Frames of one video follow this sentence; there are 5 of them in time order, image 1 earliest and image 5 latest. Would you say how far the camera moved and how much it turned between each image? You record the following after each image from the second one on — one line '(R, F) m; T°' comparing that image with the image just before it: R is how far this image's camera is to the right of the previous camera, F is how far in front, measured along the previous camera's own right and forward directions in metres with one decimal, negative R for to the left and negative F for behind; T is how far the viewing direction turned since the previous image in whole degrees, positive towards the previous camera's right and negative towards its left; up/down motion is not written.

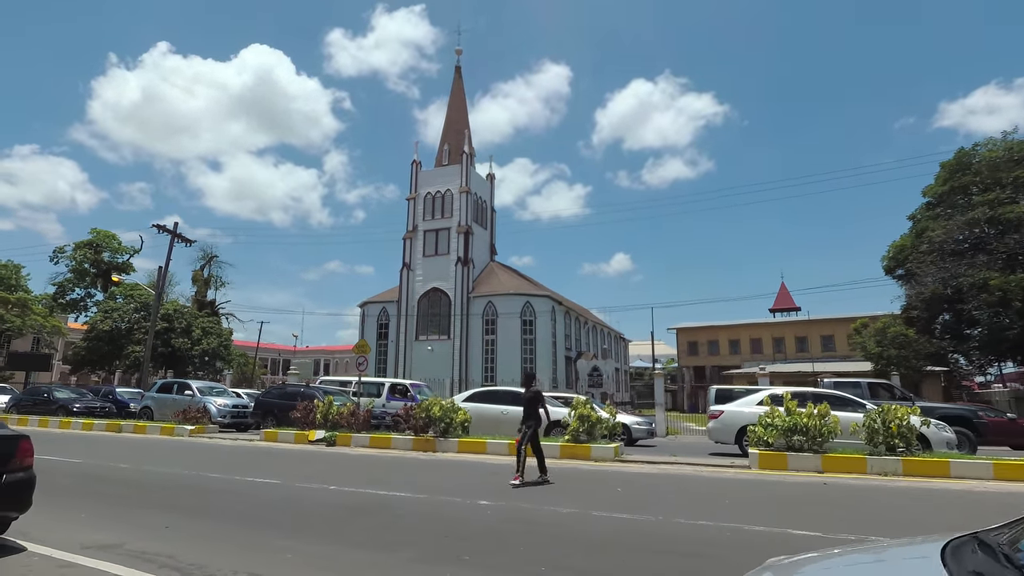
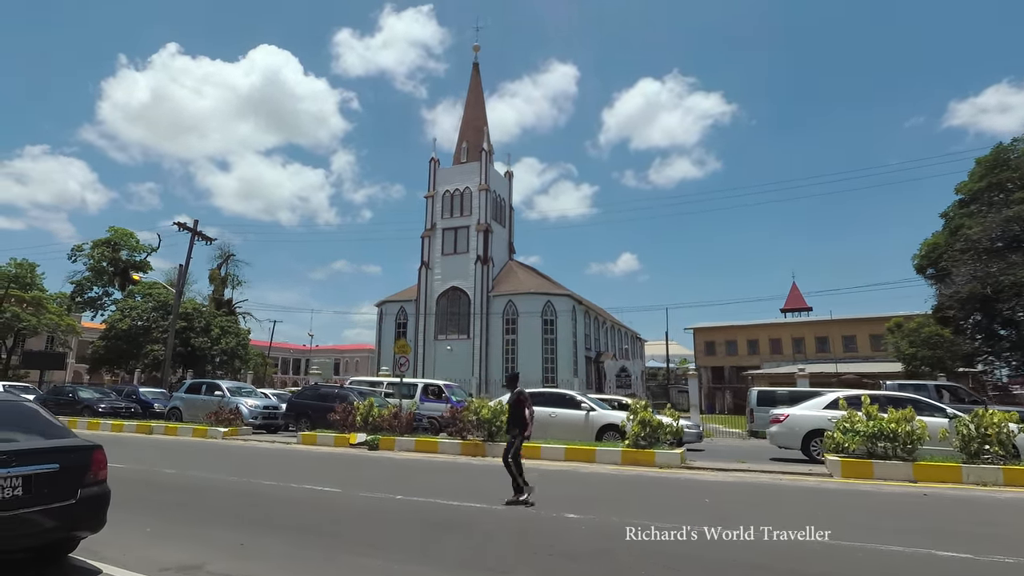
(-1.1, +0.6) m; -1°
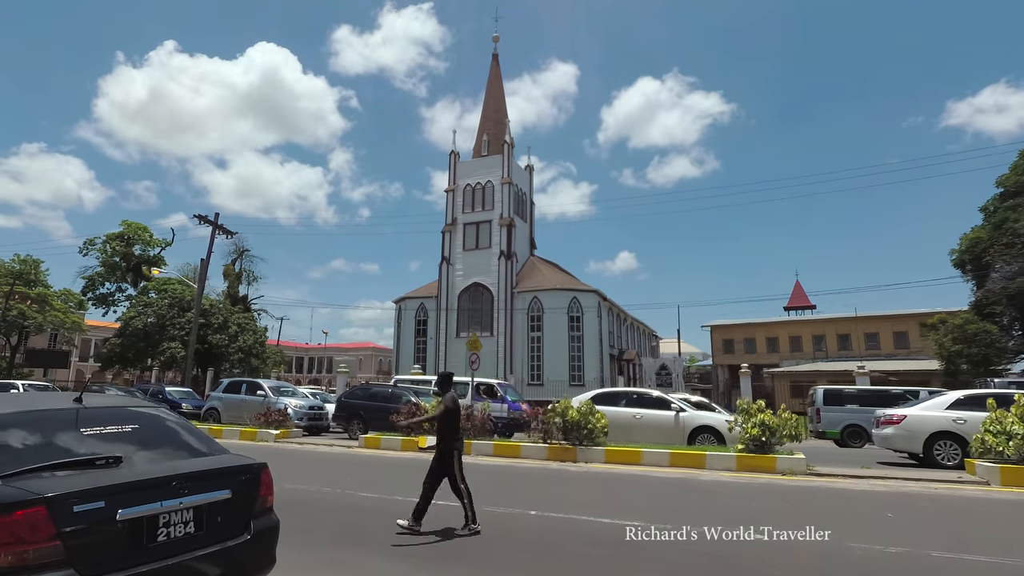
(-2.1, +1.1) m; 0°
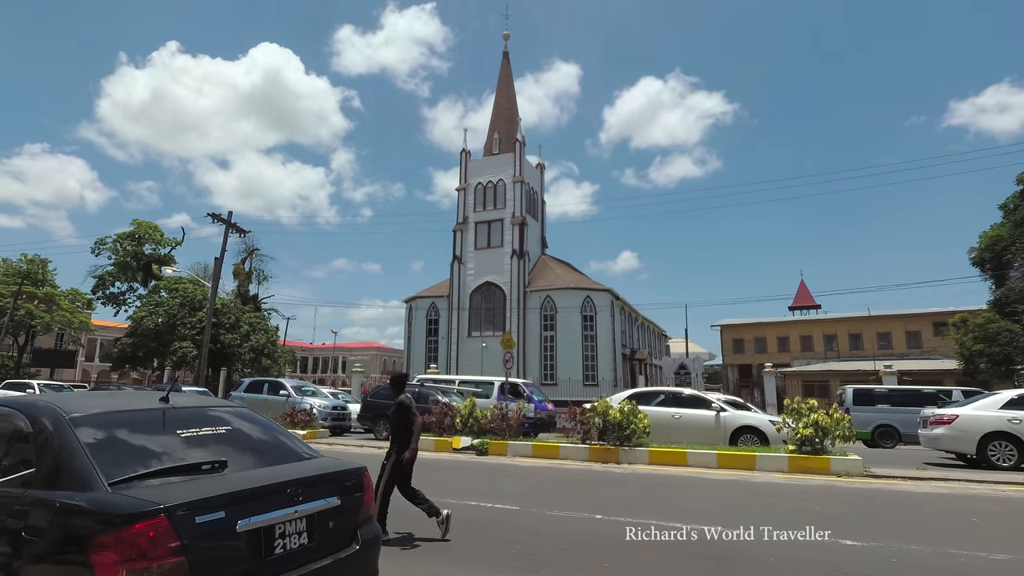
(-0.8, +0.3) m; 0°
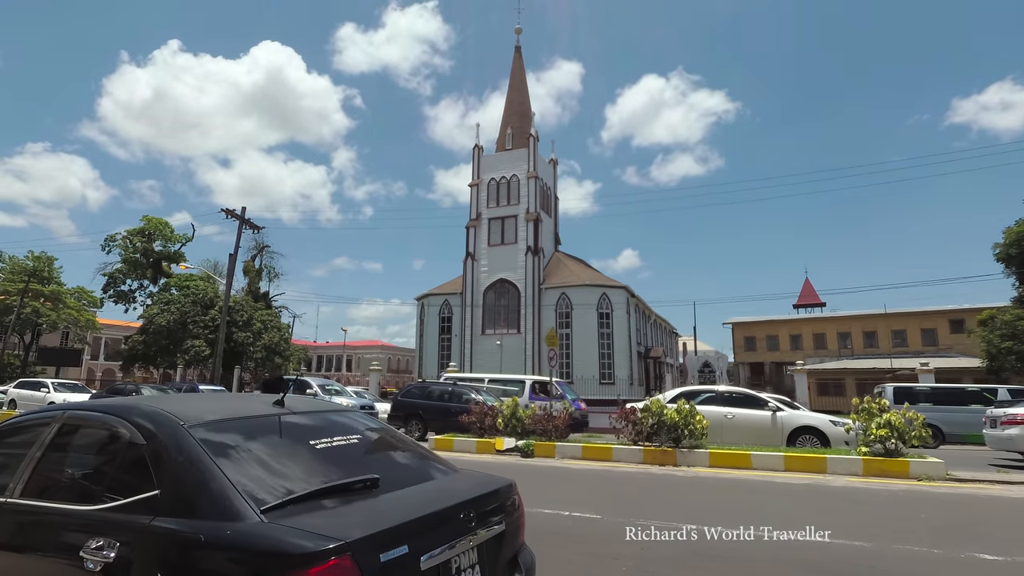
(-1.0, +0.6) m; 0°
